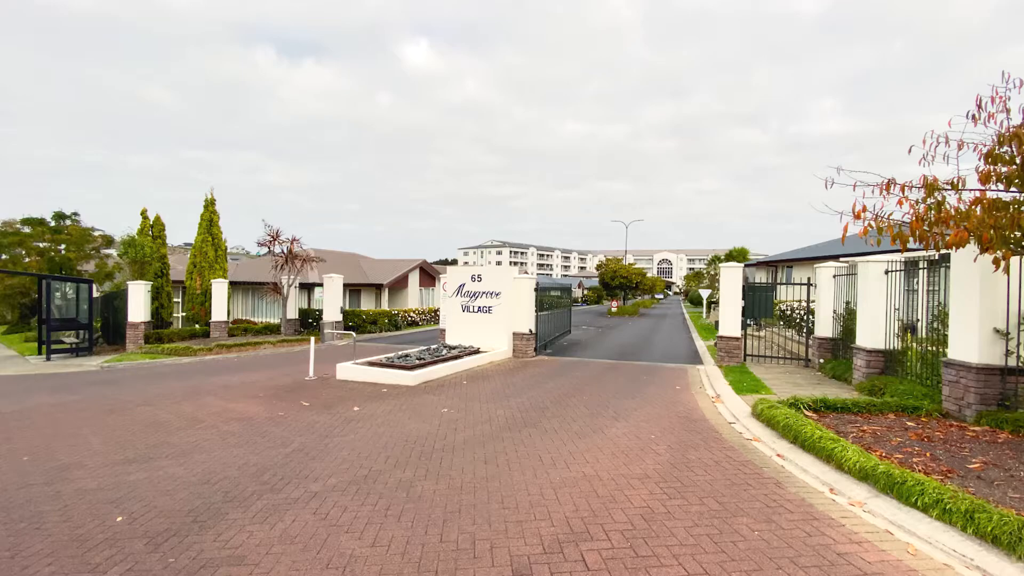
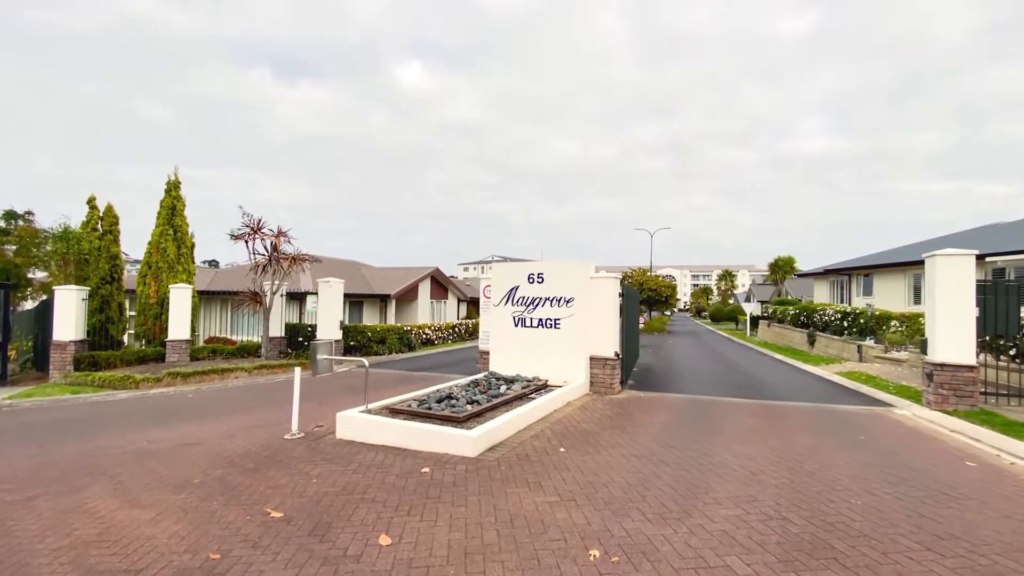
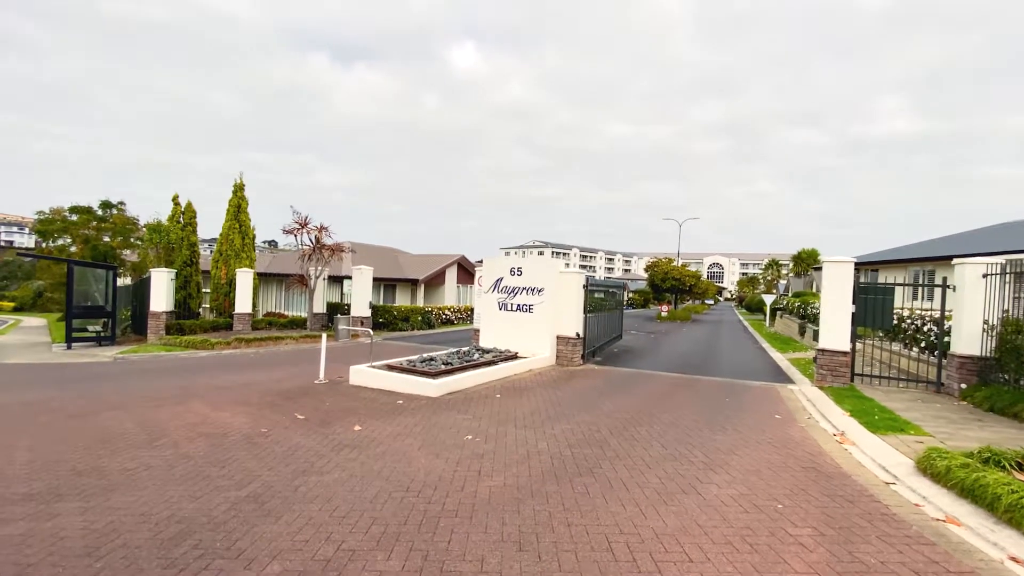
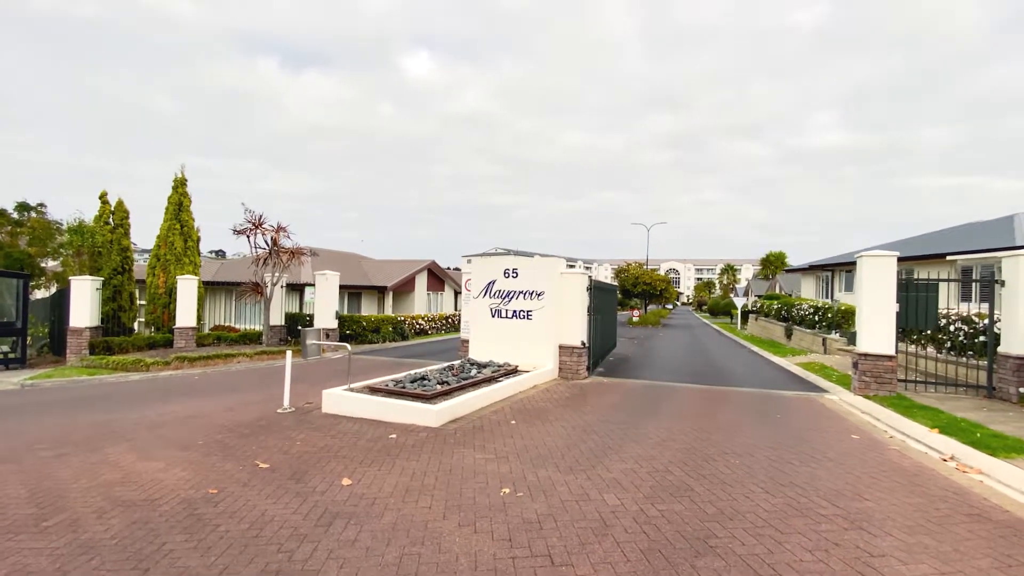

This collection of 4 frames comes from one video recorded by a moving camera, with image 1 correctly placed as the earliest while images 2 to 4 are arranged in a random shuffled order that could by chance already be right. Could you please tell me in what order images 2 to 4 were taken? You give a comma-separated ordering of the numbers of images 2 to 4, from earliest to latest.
3, 4, 2
